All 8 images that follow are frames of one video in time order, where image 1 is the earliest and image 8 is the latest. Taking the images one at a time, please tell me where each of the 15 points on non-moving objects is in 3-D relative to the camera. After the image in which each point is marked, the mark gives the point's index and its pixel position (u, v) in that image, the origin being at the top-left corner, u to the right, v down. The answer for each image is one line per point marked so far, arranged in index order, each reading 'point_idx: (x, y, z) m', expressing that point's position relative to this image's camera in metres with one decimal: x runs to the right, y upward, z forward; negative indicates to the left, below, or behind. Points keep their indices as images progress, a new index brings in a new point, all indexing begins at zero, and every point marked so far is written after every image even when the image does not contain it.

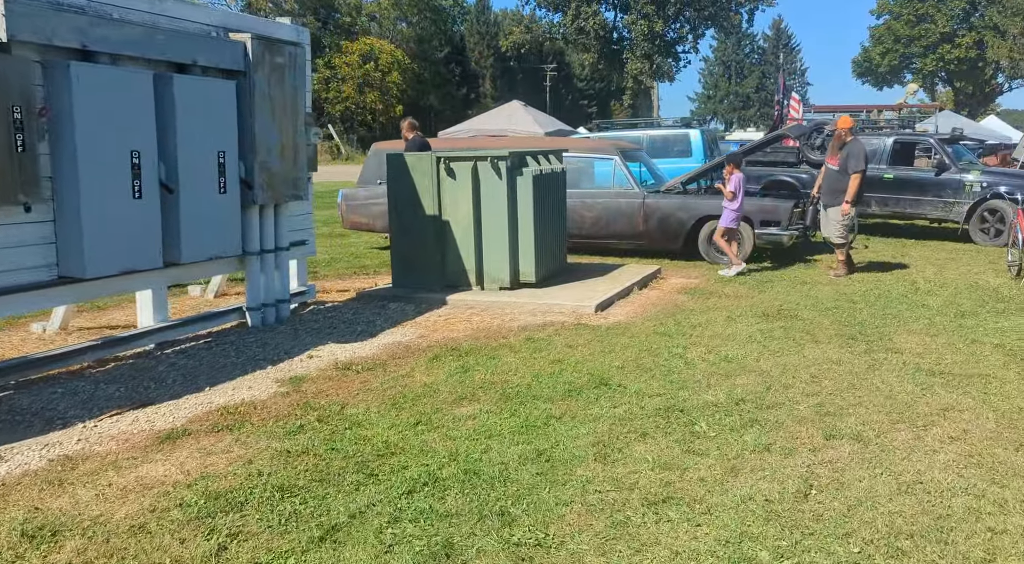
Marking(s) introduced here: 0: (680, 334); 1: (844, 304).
0: (+1.3, -0.4, +6.8) m
1: (+3.0, -0.2, +8.2) m
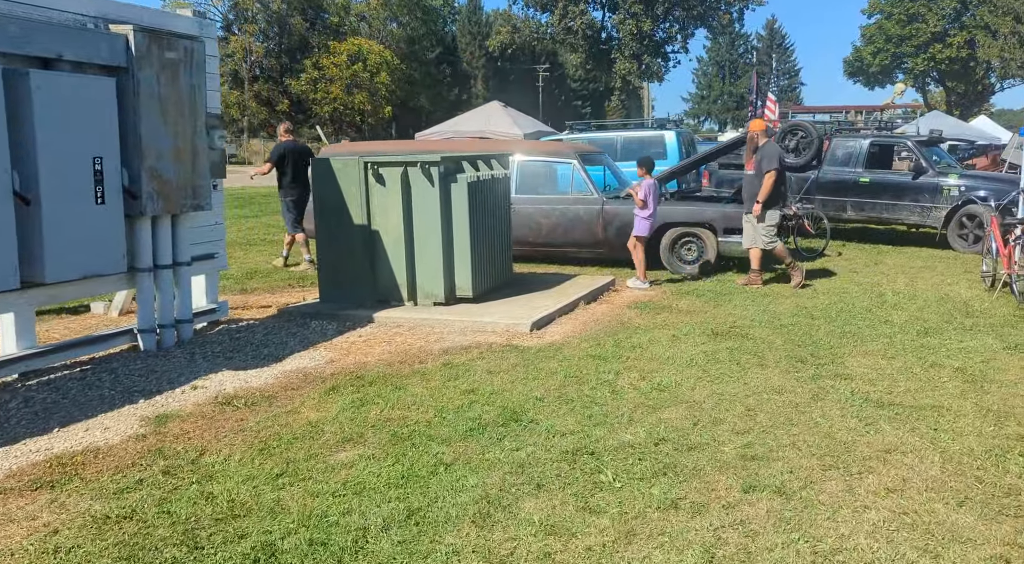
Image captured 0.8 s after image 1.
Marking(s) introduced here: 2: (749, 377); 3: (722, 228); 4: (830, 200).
0: (+0.7, -0.5, +6.2) m
1: (+2.5, -0.3, +7.6) m
2: (+1.5, -0.6, +5.7) m
3: (+2.5, +0.6, +10.5) m
4: (+5.2, +1.3, +14.3) m
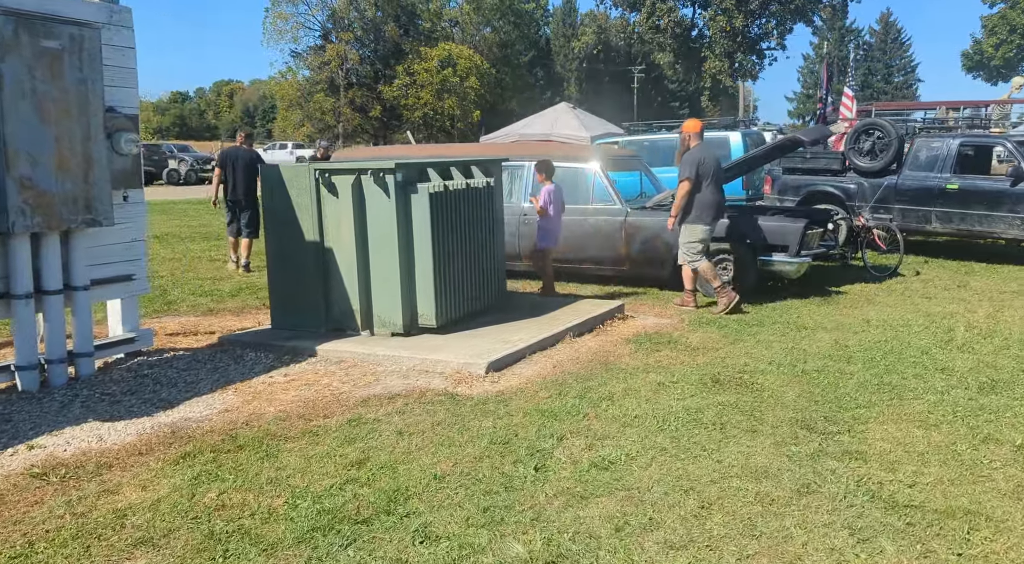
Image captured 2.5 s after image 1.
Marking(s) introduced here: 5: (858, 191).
0: (+0.3, -0.7, +5.0) m
1: (+2.2, -0.6, +6.2) m
2: (+1.1, -0.8, +4.4) m
3: (+2.5, +0.4, +9.1) m
4: (+5.7, +1.0, +12.5) m
5: (+5.1, +1.3, +13.0) m
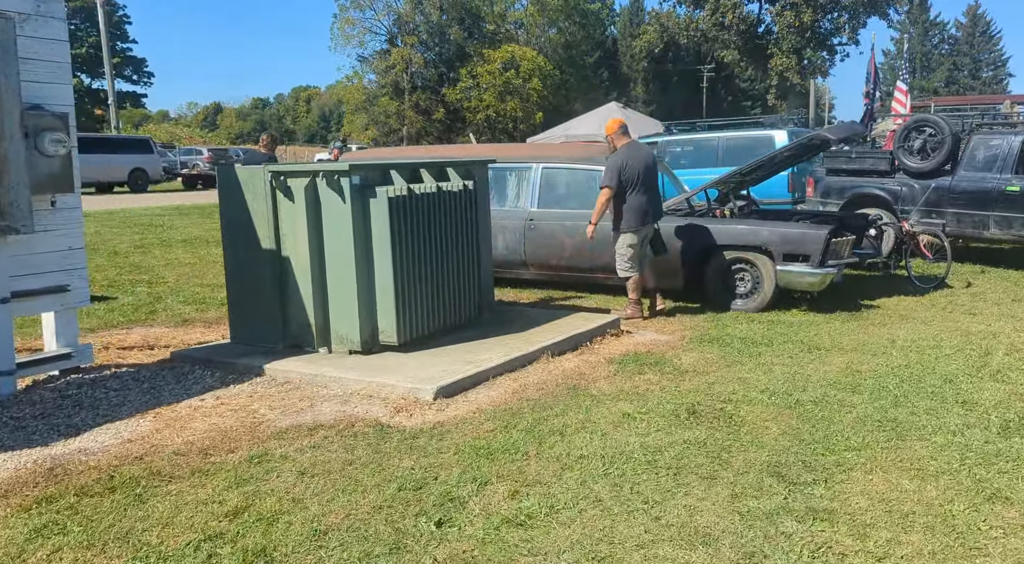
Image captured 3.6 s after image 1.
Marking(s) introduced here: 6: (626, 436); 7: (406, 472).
0: (0.0, -0.8, +4.4) m
1: (+2.0, -0.7, +5.4) m
2: (+0.7, -0.9, +3.7) m
3: (+2.5, +0.3, +8.3) m
4: (+5.9, +0.9, +11.5) m
5: (+5.4, +1.2, +12.0) m
6: (+0.6, -0.8, +4.6) m
7: (-0.5, -0.9, +4.0) m
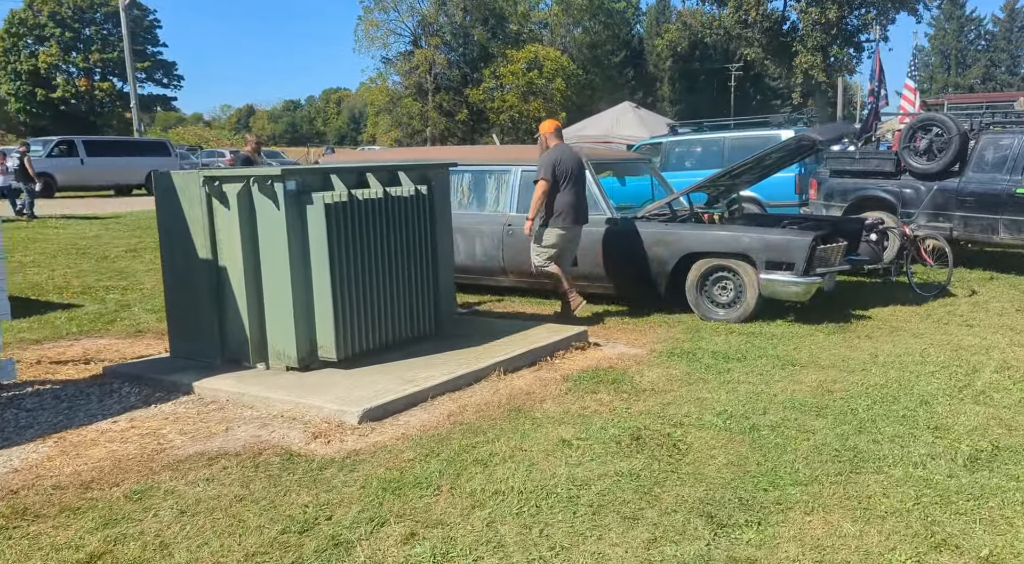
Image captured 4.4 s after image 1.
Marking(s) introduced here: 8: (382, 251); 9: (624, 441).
0: (-0.4, -0.9, +4.0) m
1: (+1.6, -0.8, +5.0) m
2: (+0.2, -1.0, +3.3) m
3: (+2.2, +0.2, +7.9) m
4: (+5.7, +0.8, +10.9) m
5: (+5.2, +1.1, +11.5) m
6: (+0.2, -0.9, +4.3) m
7: (-0.9, -1.0, +3.7) m
8: (-0.9, +0.2, +6.1) m
9: (+0.6, -0.8, +4.7) m
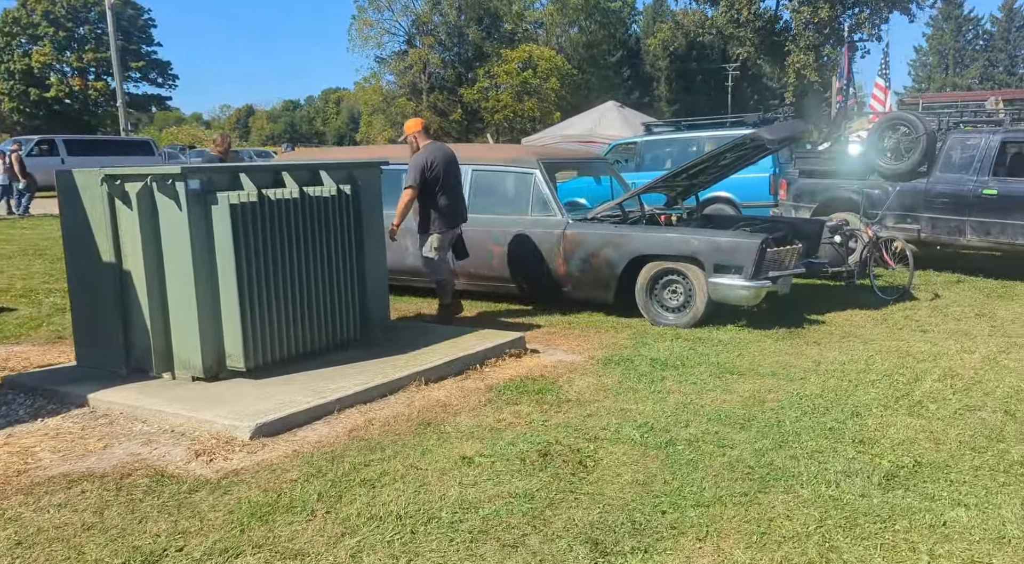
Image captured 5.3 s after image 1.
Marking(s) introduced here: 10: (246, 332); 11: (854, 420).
0: (-0.9, -1.0, +3.8) m
1: (+1.1, -0.8, +4.8) m
2: (-0.3, -1.1, +3.0) m
3: (+1.7, +0.2, +7.6) m
4: (+5.2, +0.8, +10.7) m
5: (+4.7, +1.1, +11.2) m
6: (-0.3, -0.9, +4.0) m
7: (-1.4, -1.0, +3.4) m
8: (-1.4, +0.2, +5.8) m
9: (+0.1, -0.9, +4.4) m
10: (-1.6, -0.3, +5.4) m
11: (+1.9, -0.8, +4.9) m
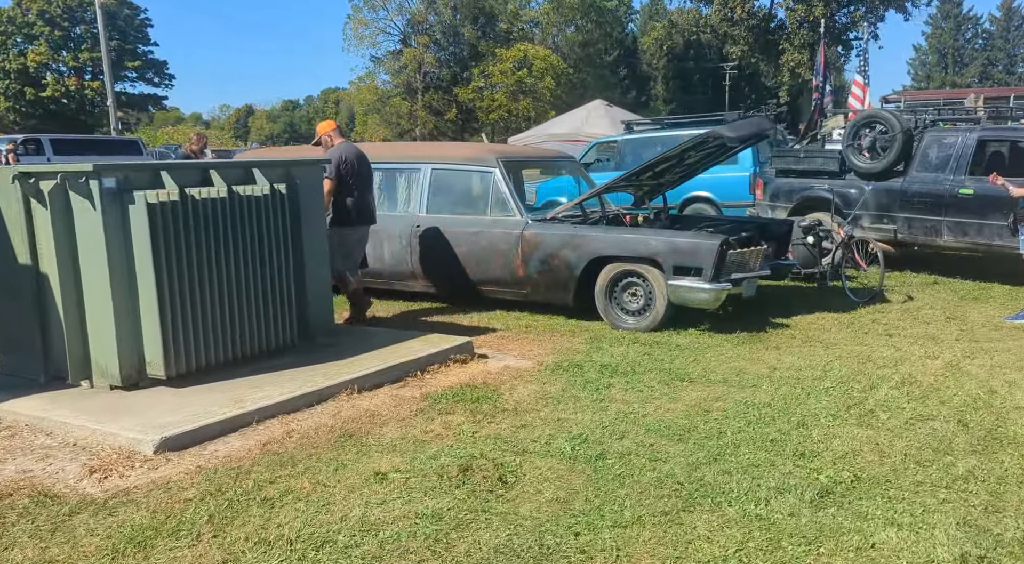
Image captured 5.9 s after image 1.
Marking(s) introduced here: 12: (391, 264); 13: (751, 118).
0: (-1.3, -1.0, +3.5) m
1: (+0.7, -0.8, +4.5) m
2: (-0.6, -1.1, +2.8) m
3: (+1.3, +0.1, +7.4) m
4: (+4.8, +0.7, +10.5) m
5: (+4.3, +1.0, +11.0) m
6: (-0.7, -0.9, +3.8) m
7: (-1.8, -1.0, +3.2) m
8: (-1.8, +0.2, +5.6) m
9: (-0.3, -0.9, +4.2) m
10: (-2.0, -0.3, +5.2) m
11: (+1.5, -0.8, +4.7) m
12: (-1.2, +0.2, +8.9) m
13: (+2.2, +1.5, +8.0) m
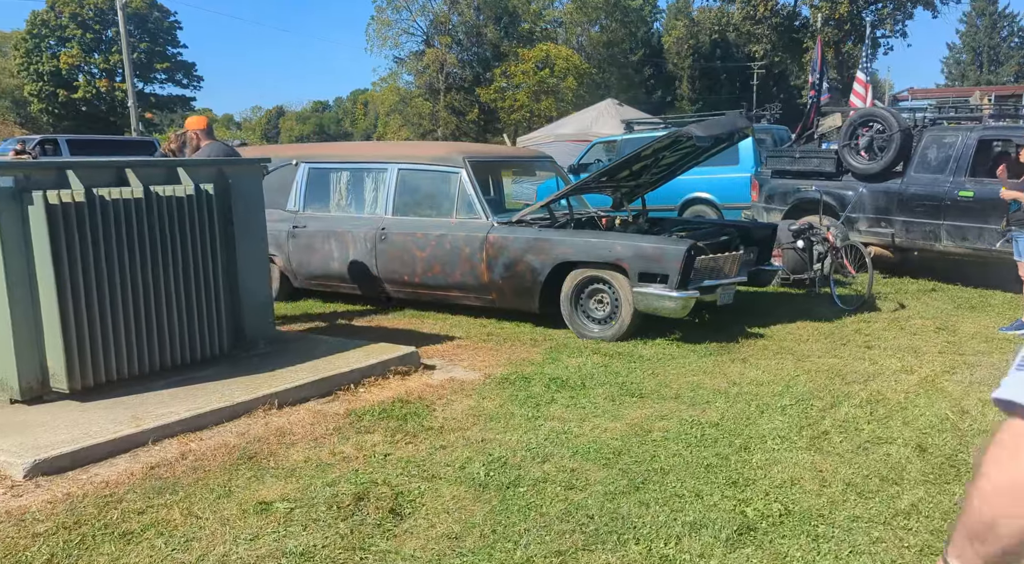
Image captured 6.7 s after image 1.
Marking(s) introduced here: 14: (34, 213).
0: (-1.7, -1.0, +3.2) m
1: (+0.3, -0.9, +4.1) m
2: (-1.1, -1.1, +2.5) m
3: (+1.0, +0.1, +7.0) m
4: (+4.5, +0.7, +10.0) m
5: (+4.1, +1.0, +10.5) m
6: (-1.1, -1.0, +3.4) m
7: (-2.2, -1.1, +2.9) m
8: (-2.2, +0.1, +5.3) m
9: (-0.7, -0.9, +3.8) m
10: (-2.4, -0.4, +4.9) m
11: (+1.1, -0.8, +4.3) m
12: (-1.5, +0.1, +8.6) m
13: (+1.8, +1.4, +7.5) m
14: (-2.6, +0.4, +4.8) m
